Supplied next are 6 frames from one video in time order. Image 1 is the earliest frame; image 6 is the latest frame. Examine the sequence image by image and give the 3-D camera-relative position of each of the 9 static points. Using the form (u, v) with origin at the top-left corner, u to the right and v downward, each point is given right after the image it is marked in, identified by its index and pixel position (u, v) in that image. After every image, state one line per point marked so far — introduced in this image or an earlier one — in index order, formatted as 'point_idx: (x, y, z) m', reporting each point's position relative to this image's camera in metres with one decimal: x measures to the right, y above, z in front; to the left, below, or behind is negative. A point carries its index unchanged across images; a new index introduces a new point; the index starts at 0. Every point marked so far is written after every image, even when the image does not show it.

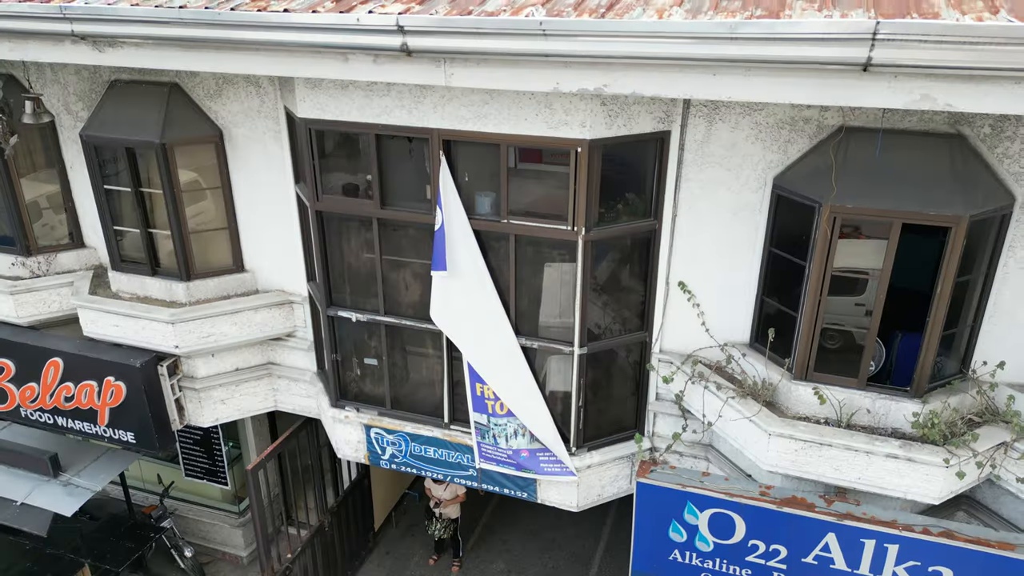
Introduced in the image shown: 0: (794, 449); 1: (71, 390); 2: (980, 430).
0: (+2.1, -1.2, +5.7) m
1: (-4.8, -1.1, +8.1) m
2: (+3.5, -1.1, +5.6) m
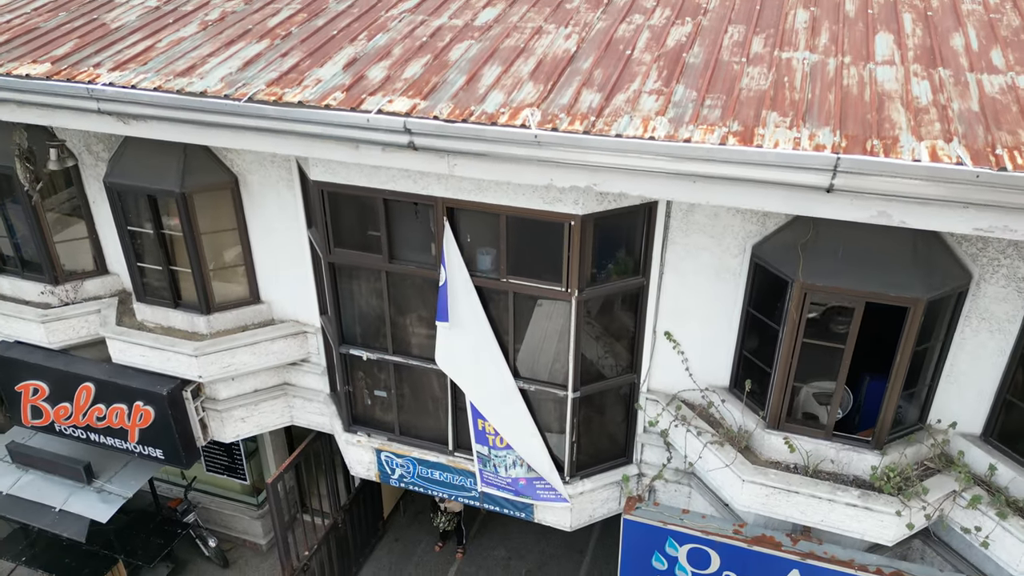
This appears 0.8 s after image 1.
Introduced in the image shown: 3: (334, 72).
0: (+2.1, -1.7, +6.3) m
1: (-4.8, -1.4, +8.7) m
2: (+3.5, -1.6, +6.2) m
3: (-1.5, +1.8, +6.1) m
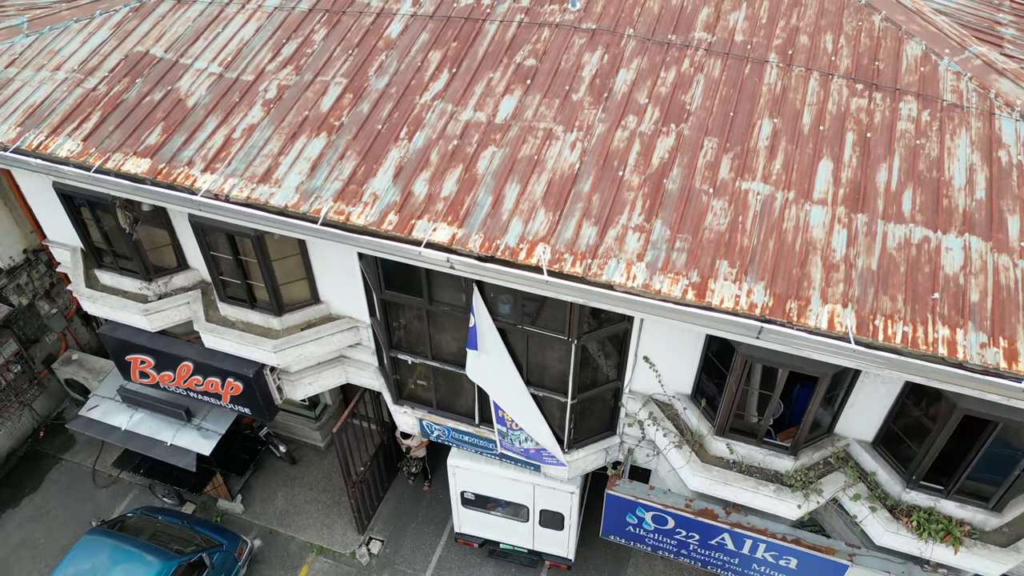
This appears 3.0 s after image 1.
0: (+2.3, -2.3, +8.7) m
1: (-4.6, -1.4, +11.0) m
2: (+3.6, -2.2, +8.6) m
3: (-1.3, +1.1, +7.7) m
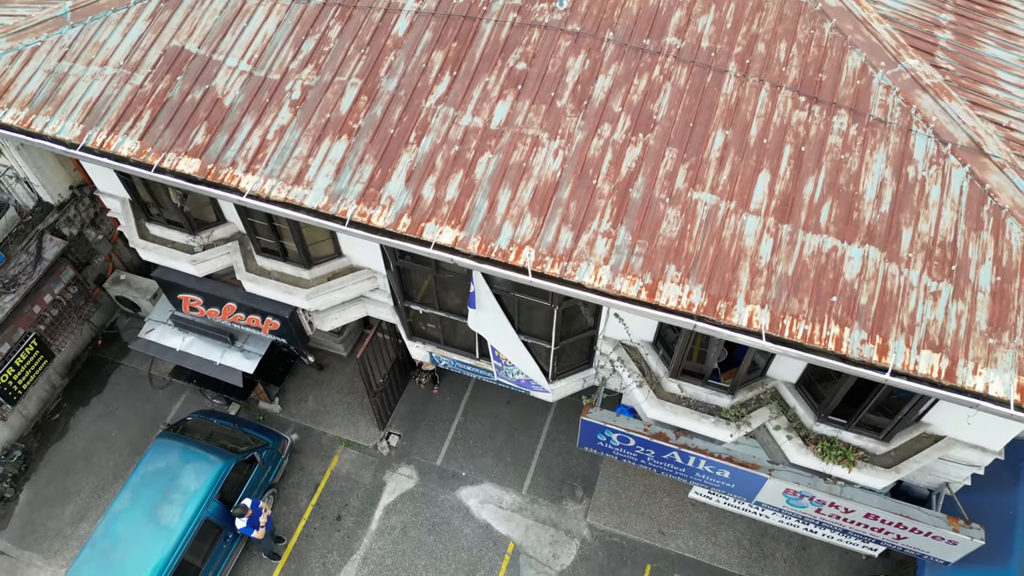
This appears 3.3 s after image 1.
0: (+2.2, -1.8, +10.9) m
1: (-4.7, -0.5, +13.0) m
2: (+3.5, -1.8, +10.7) m
3: (-1.4, +1.2, +9.2) m
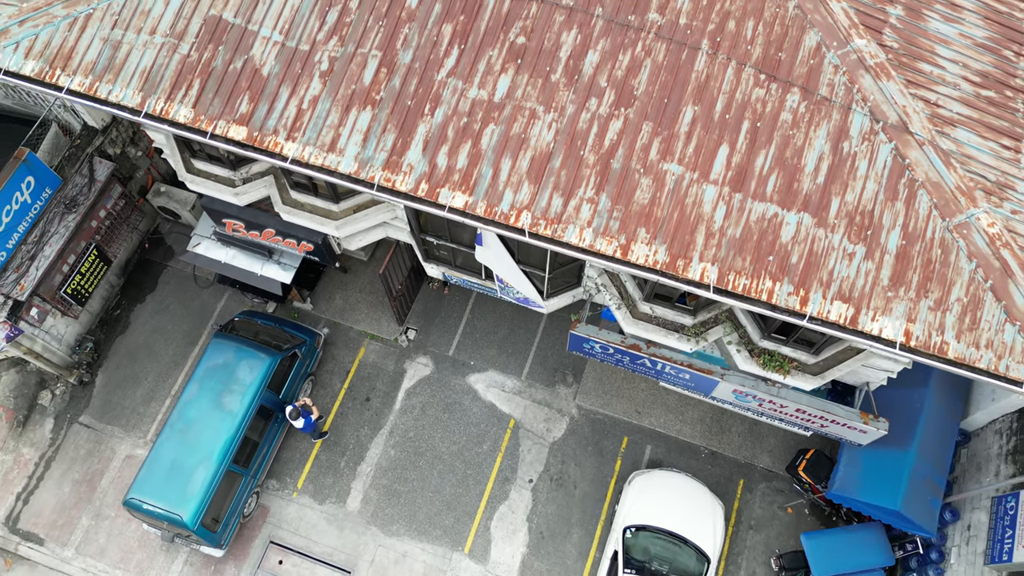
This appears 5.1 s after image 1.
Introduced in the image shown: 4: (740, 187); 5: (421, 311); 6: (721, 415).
0: (+2.2, -0.7, +13.2) m
1: (-4.7, +1.0, +15.0) m
2: (+3.5, -0.7, +13.0) m
3: (-1.4, +2.0, +11.0) m
4: (+3.2, +1.4, +10.5) m
5: (-2.2, -0.6, +18.4) m
6: (+4.8, -2.9, +17.0) m
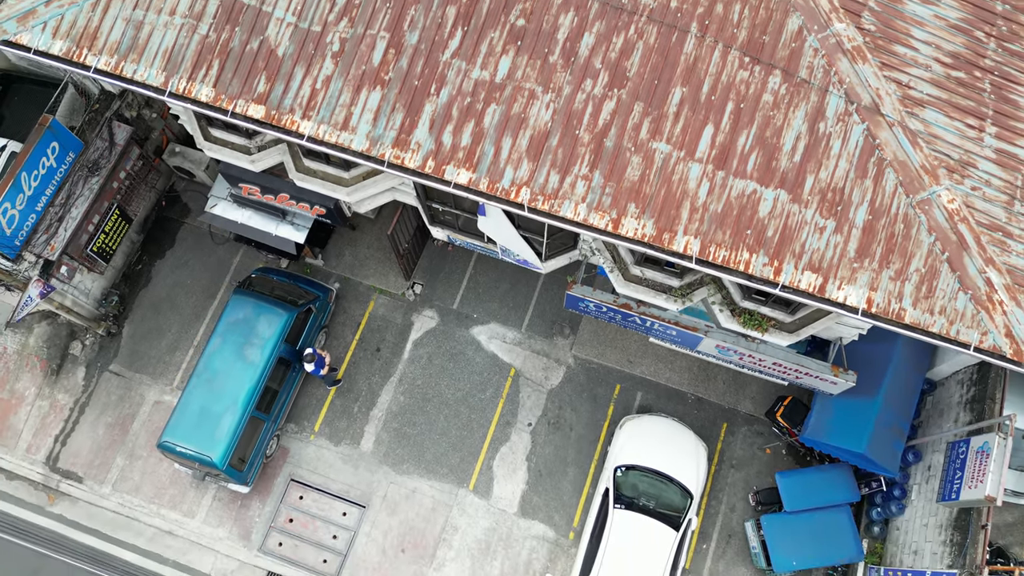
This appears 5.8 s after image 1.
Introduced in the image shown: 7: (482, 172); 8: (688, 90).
0: (+2.2, 0.0, +14.2) m
1: (-4.7, +1.9, +15.9) m
2: (+3.6, 0.0, +14.1) m
3: (-1.4, +2.4, +11.8) m
4: (+3.2, +1.9, +11.4) m
5: (-2.2, +0.6, +19.4) m
6: (+4.8, -1.9, +18.2) m
7: (-0.5, +1.8, +11.6) m
8: (+2.7, +3.1, +11.6) m
